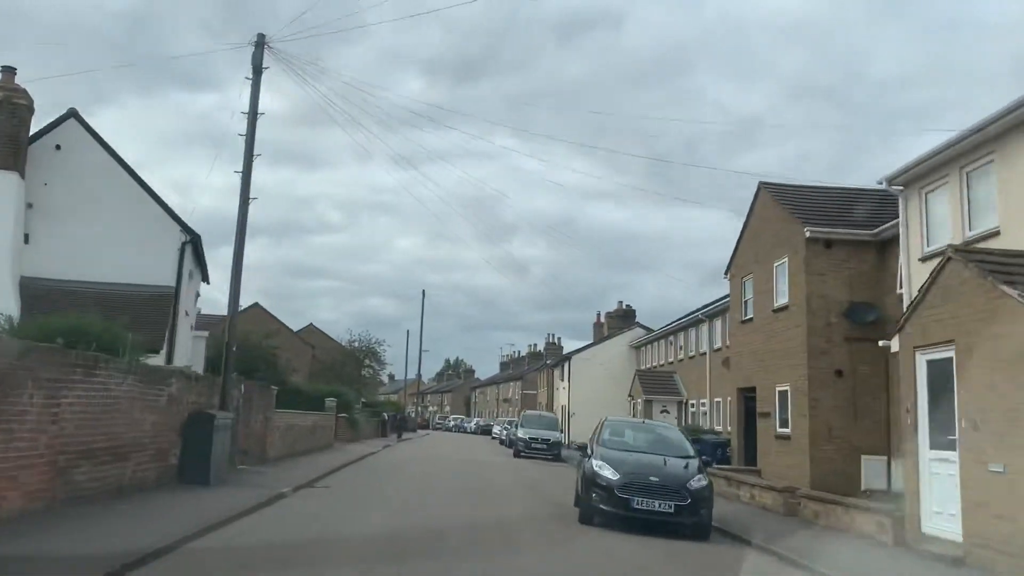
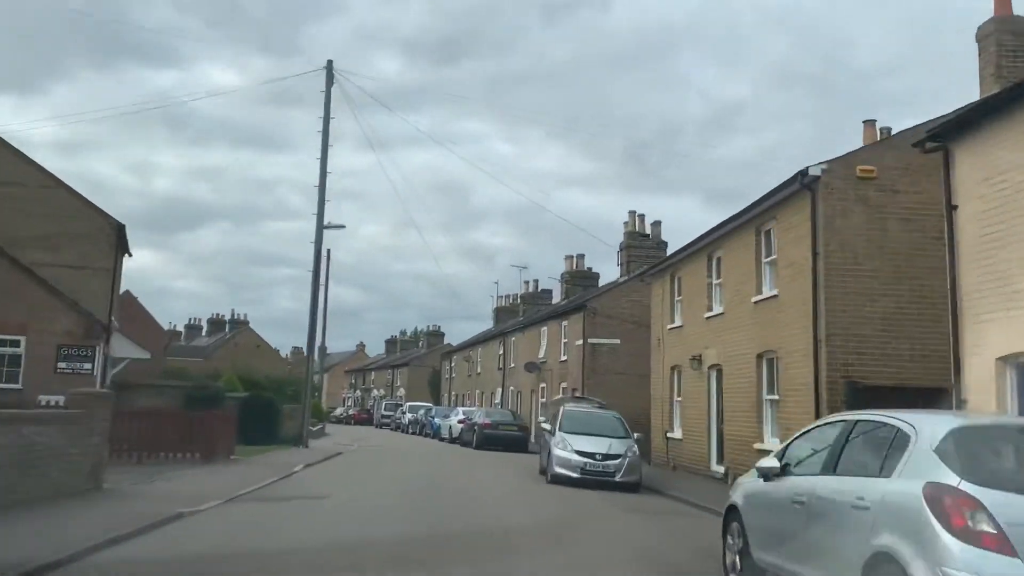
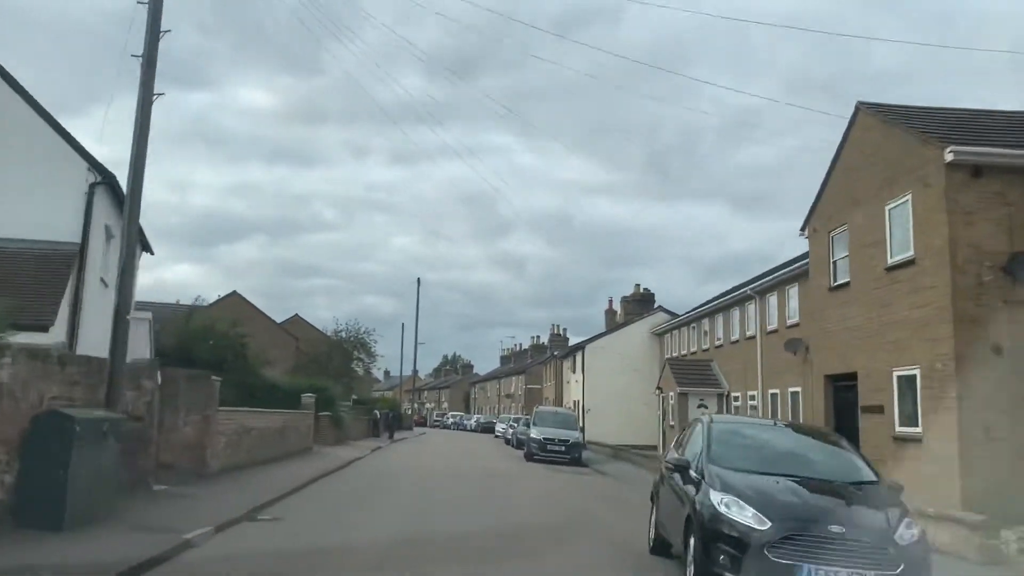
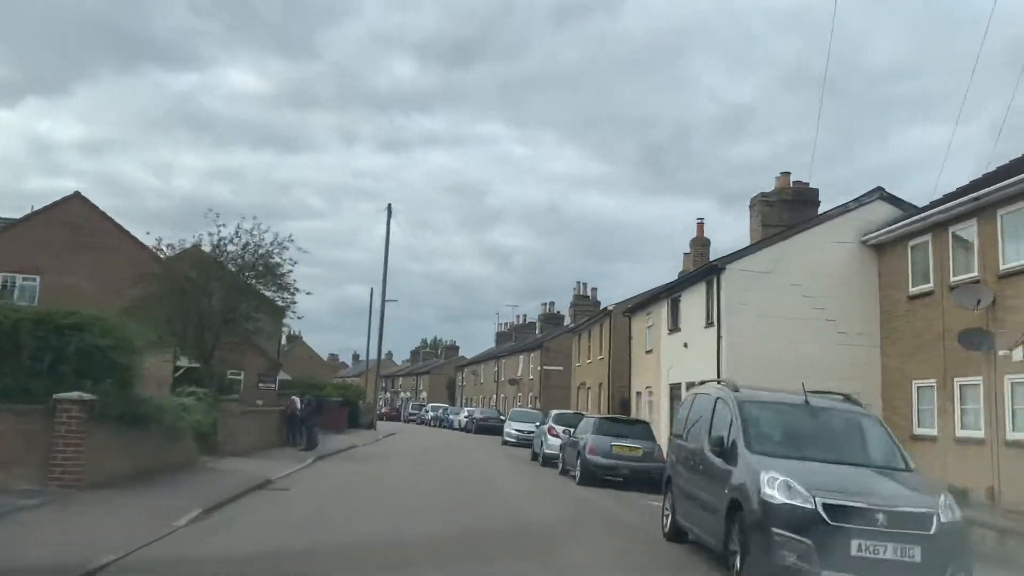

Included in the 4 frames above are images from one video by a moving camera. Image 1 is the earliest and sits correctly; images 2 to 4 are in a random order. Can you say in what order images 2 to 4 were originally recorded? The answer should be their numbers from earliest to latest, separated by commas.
3, 4, 2
